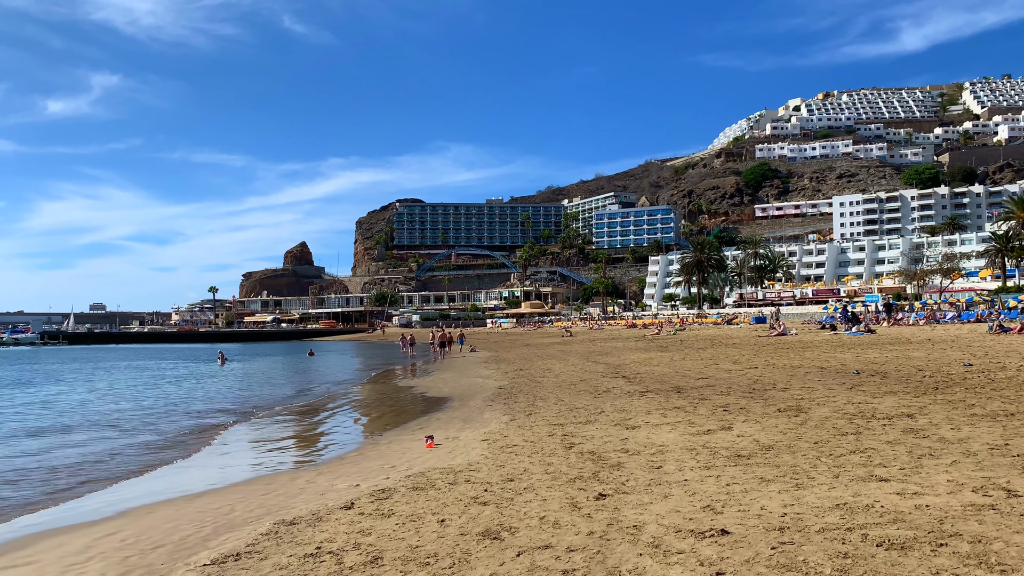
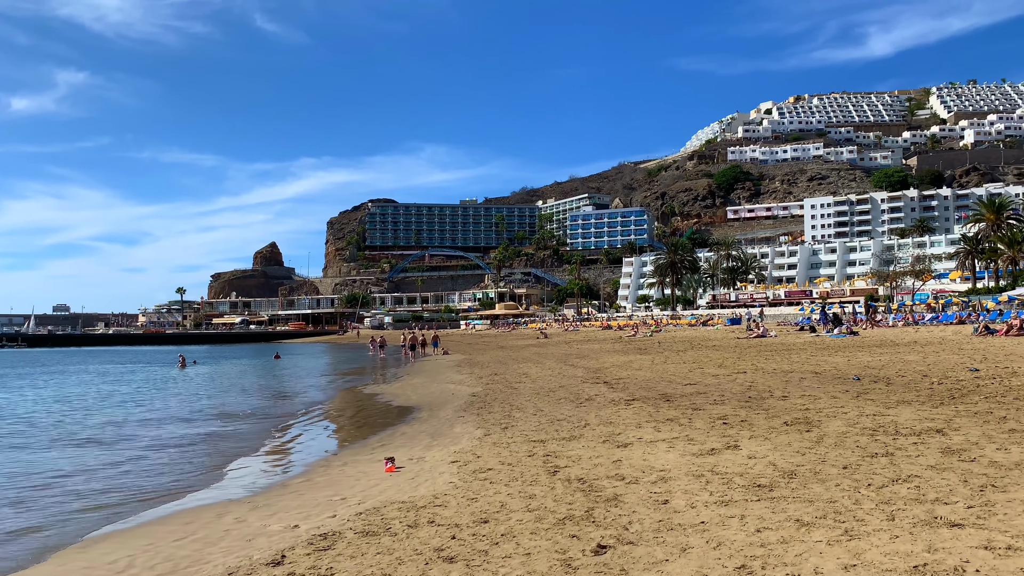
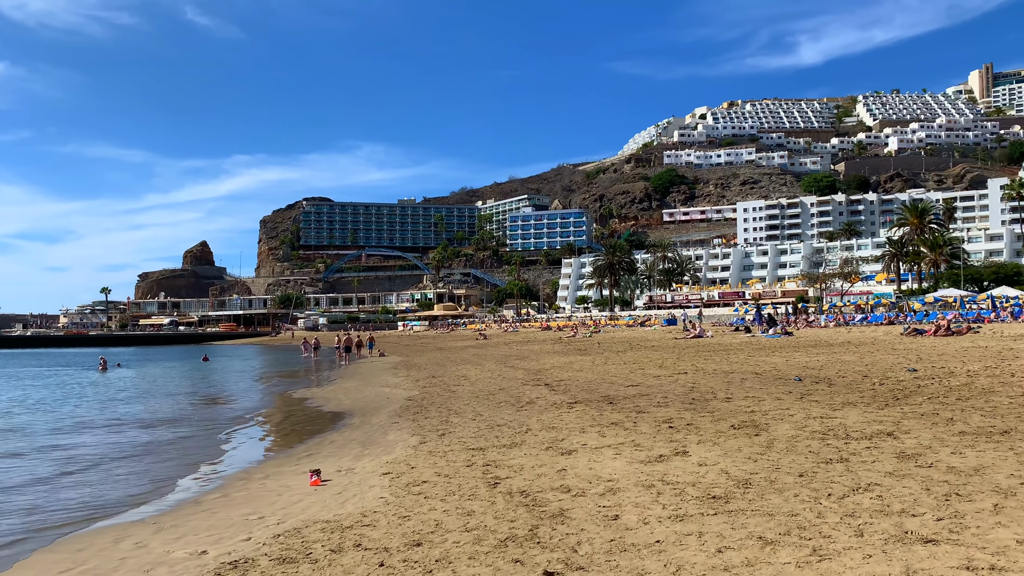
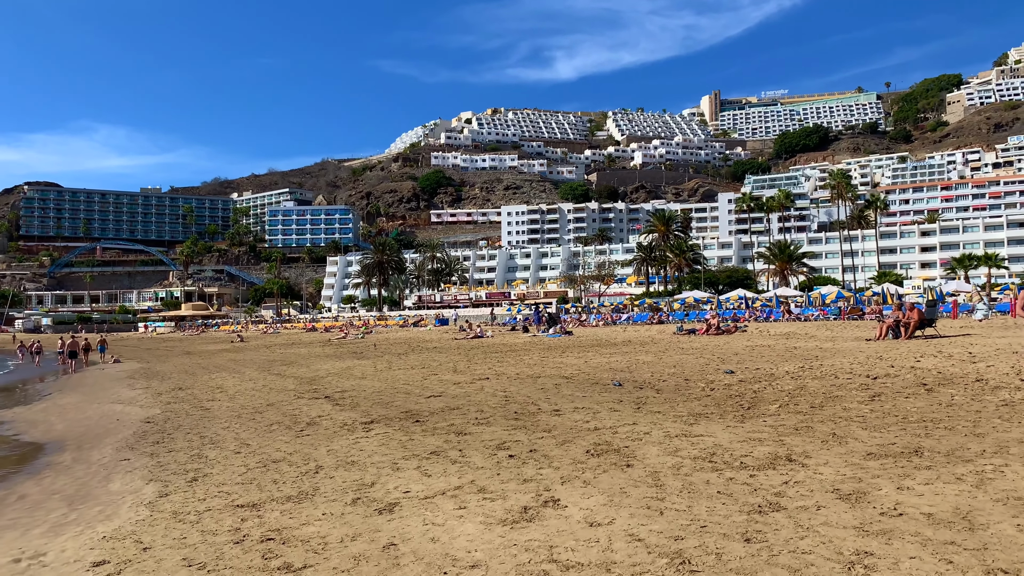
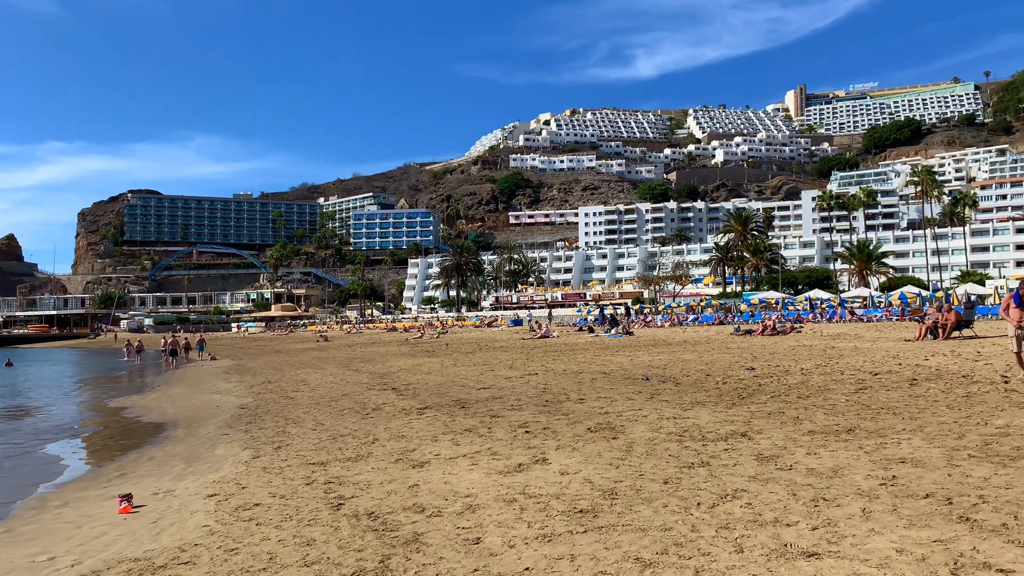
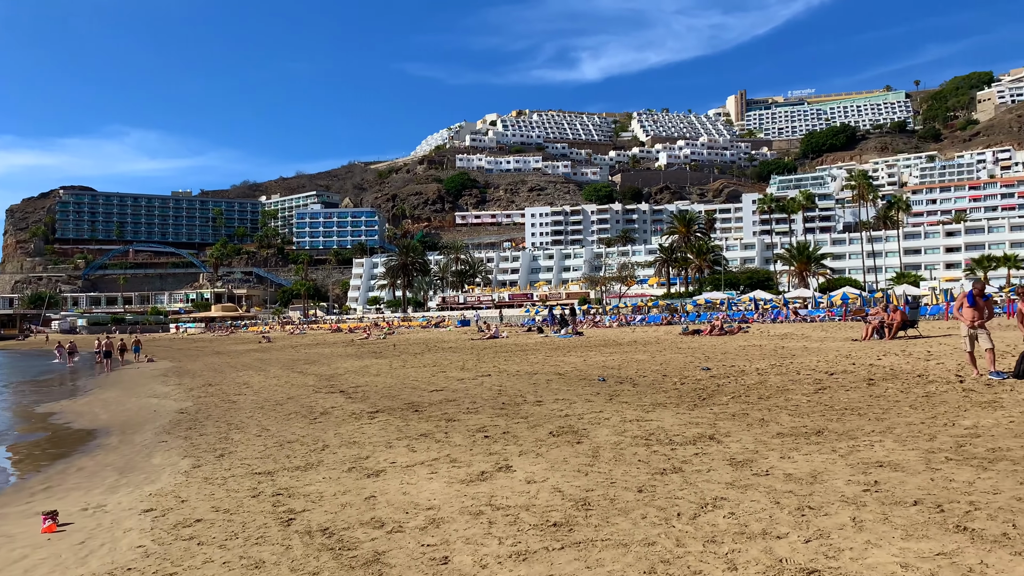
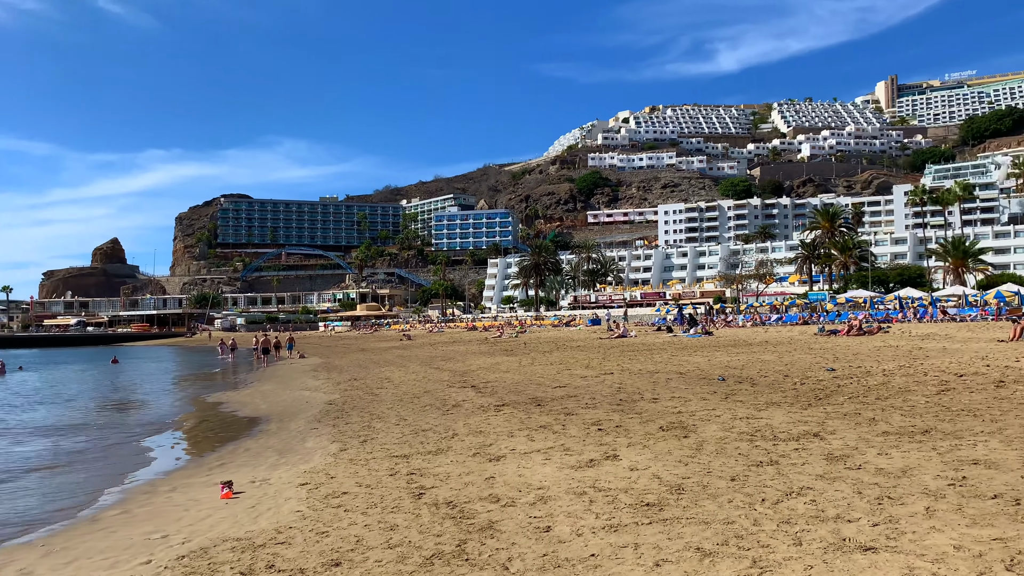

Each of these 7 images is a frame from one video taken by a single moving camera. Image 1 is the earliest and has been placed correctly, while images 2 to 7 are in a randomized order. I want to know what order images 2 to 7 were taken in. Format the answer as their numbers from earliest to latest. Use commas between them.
2, 3, 7, 5, 6, 4
